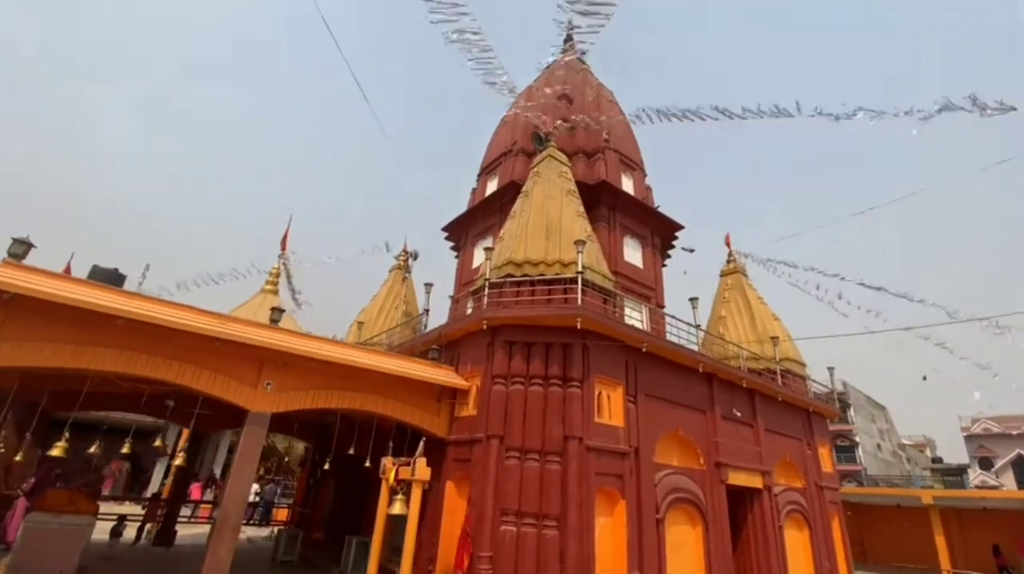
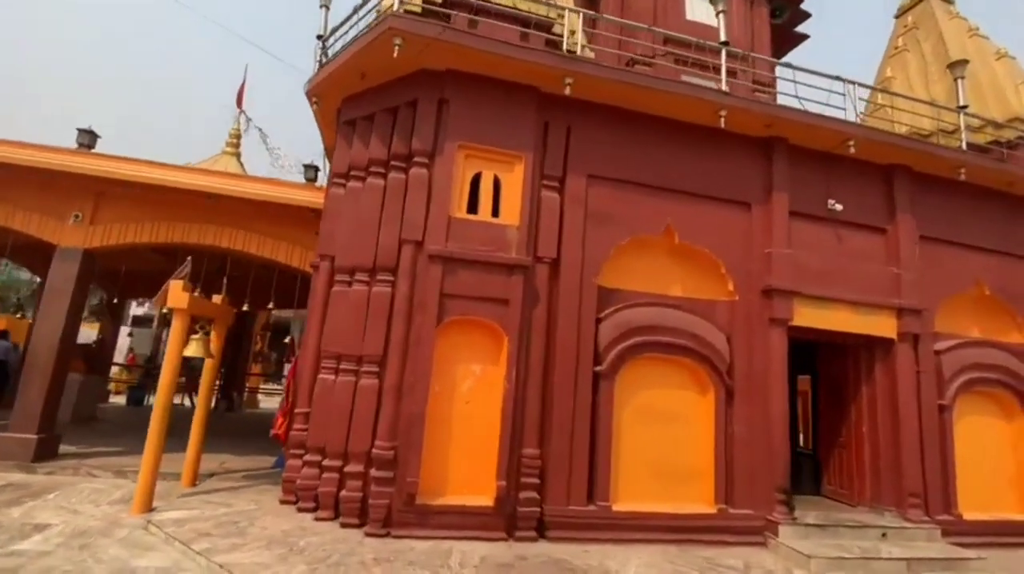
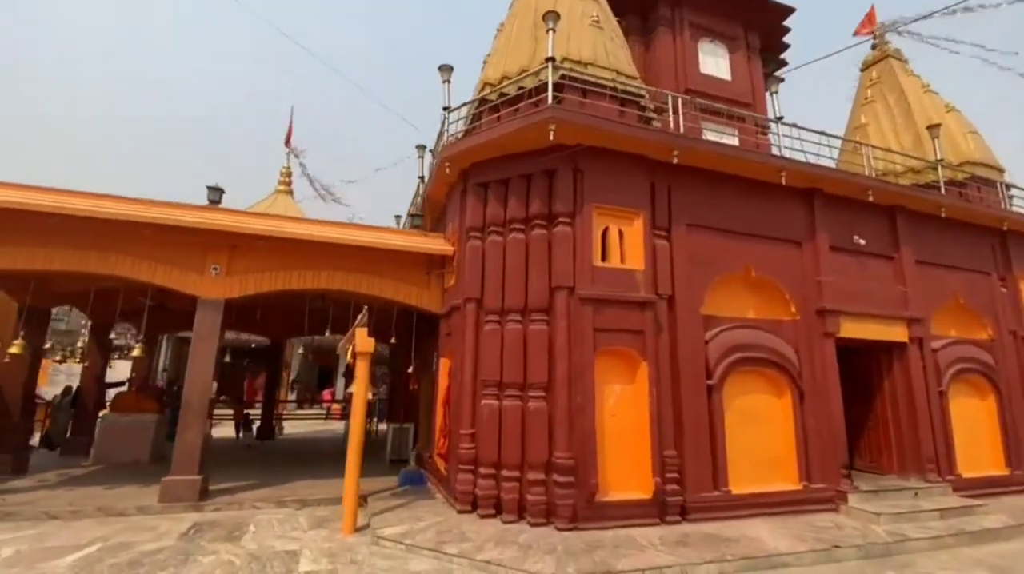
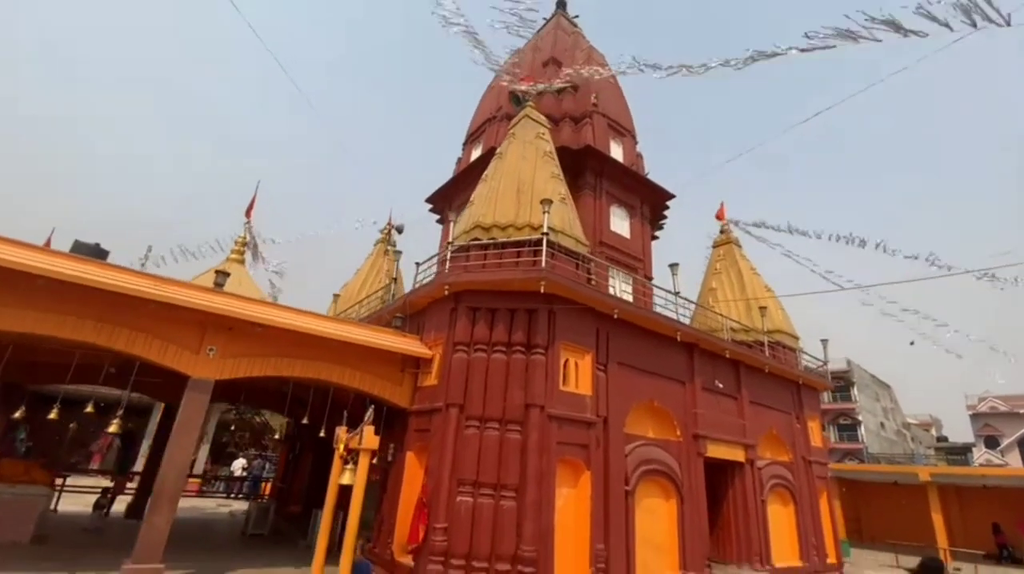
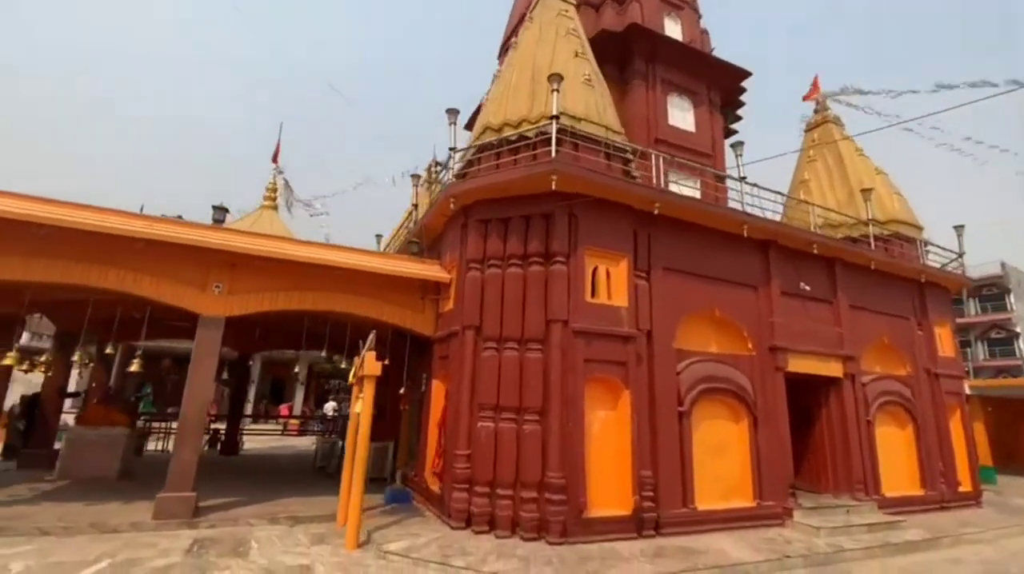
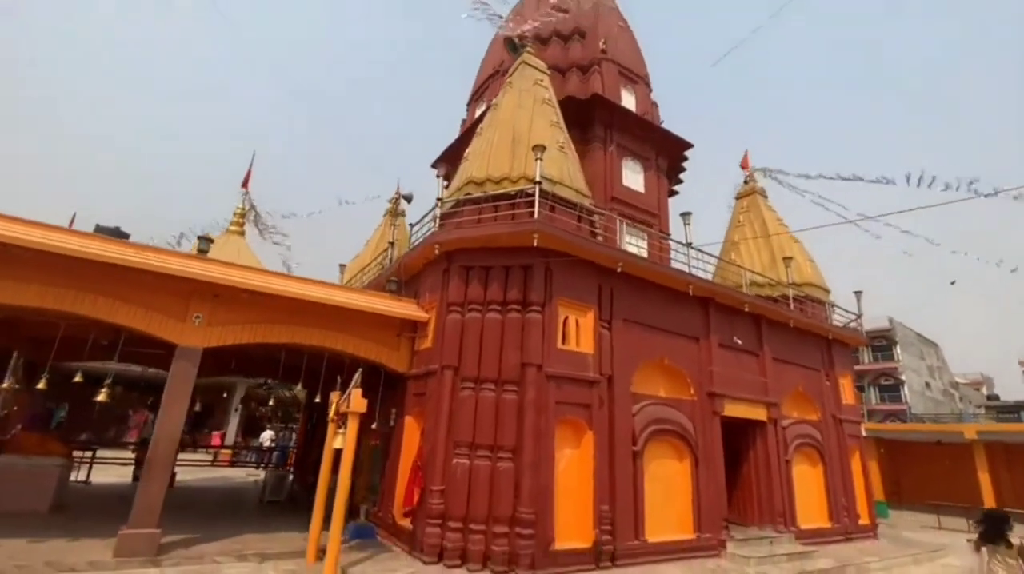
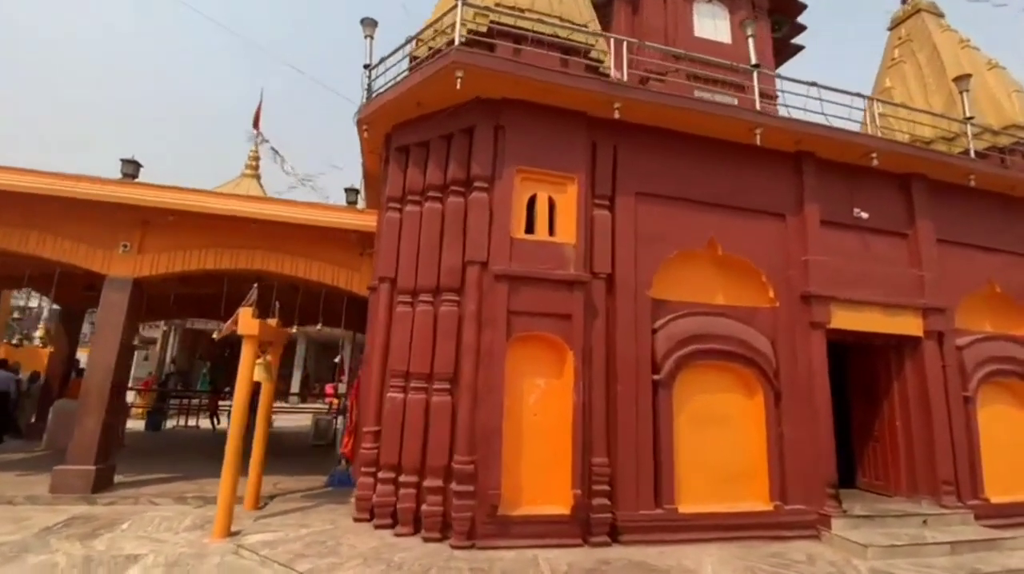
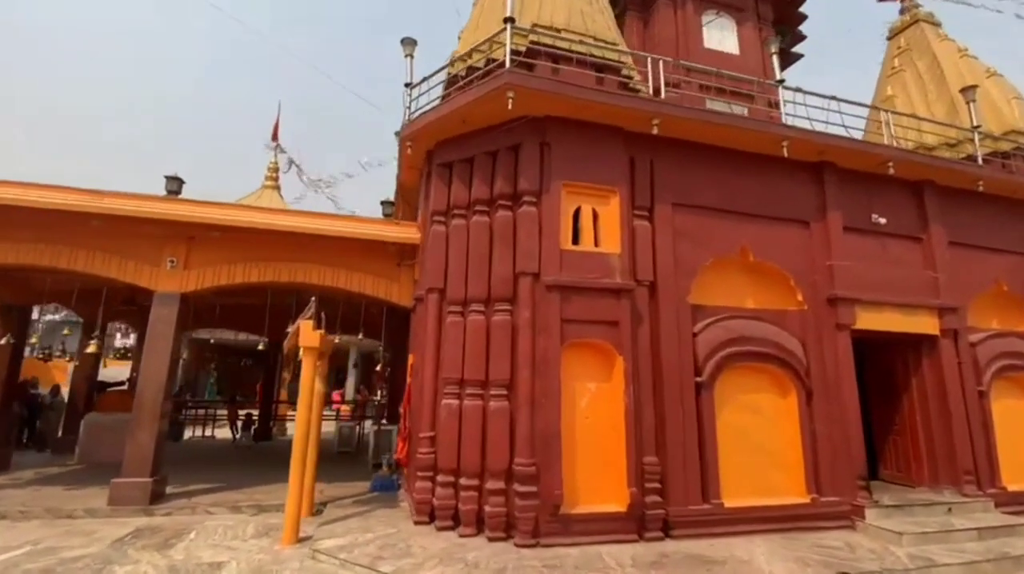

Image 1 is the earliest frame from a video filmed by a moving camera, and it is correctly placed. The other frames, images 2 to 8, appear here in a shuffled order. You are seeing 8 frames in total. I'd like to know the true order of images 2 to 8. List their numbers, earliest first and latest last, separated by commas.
4, 6, 5, 3, 8, 7, 2
